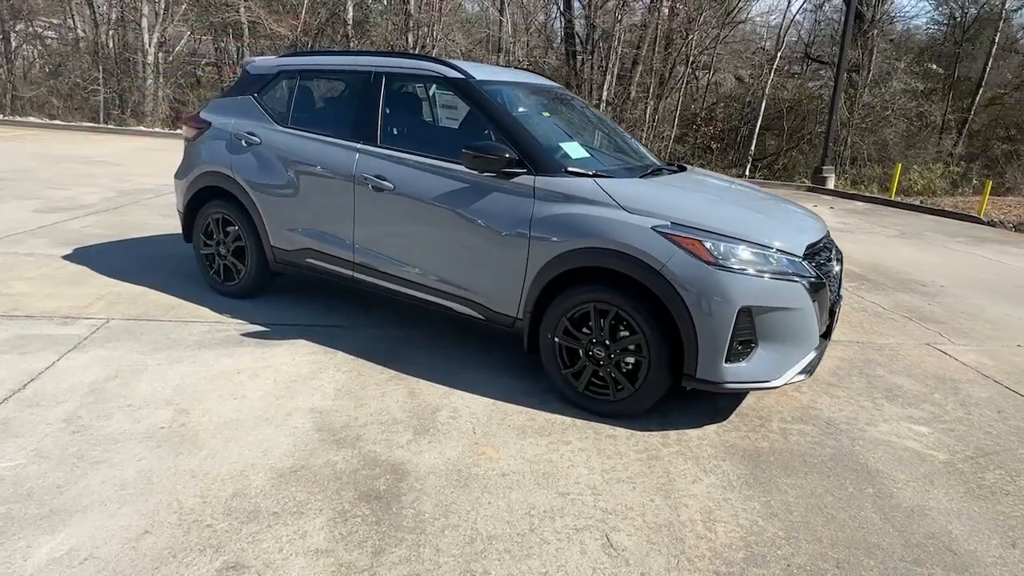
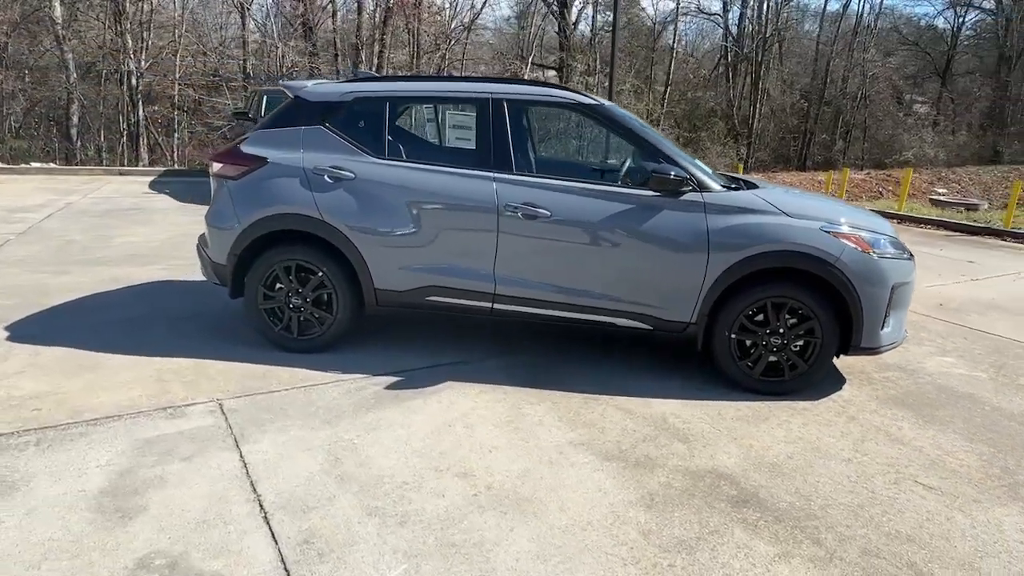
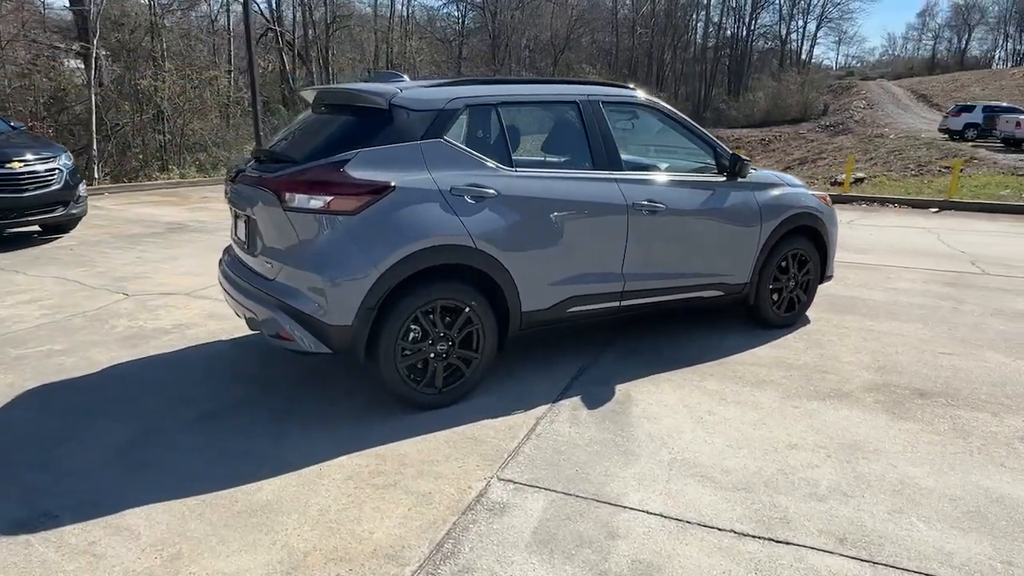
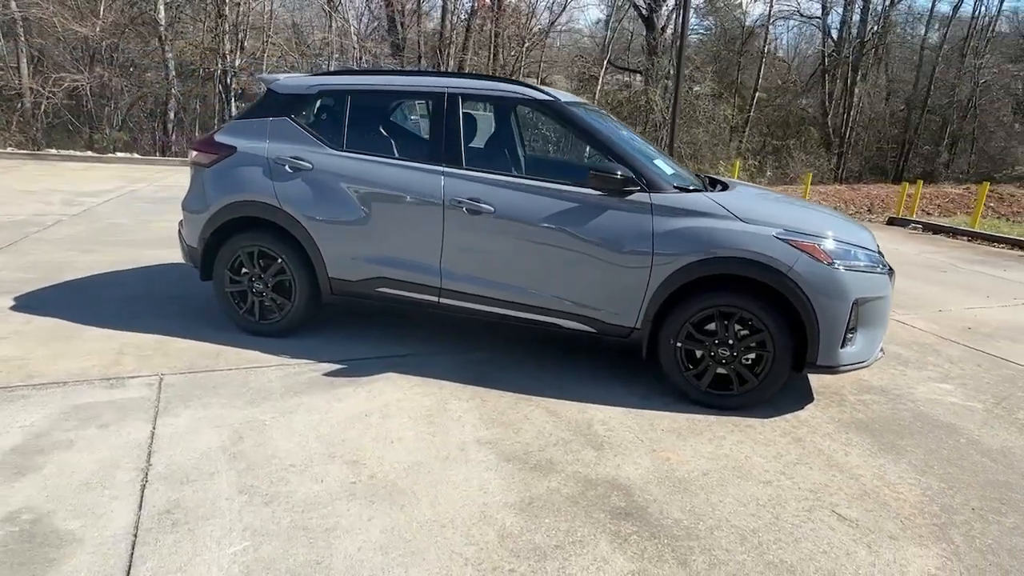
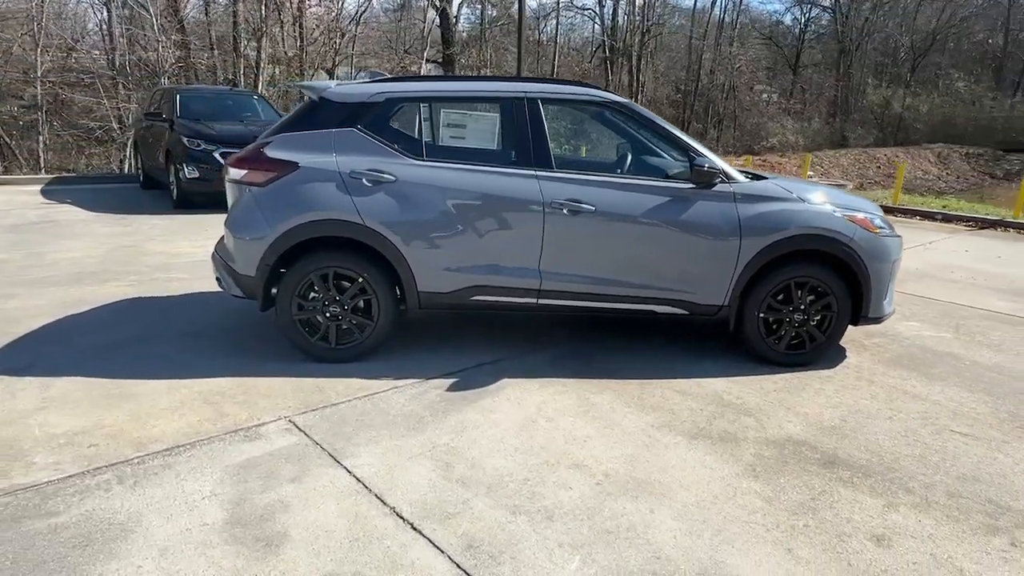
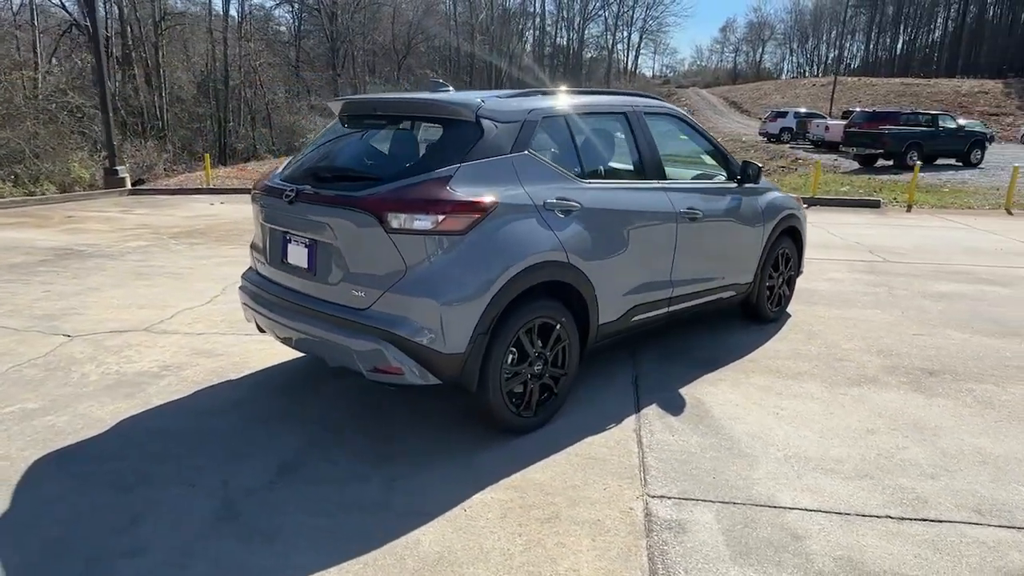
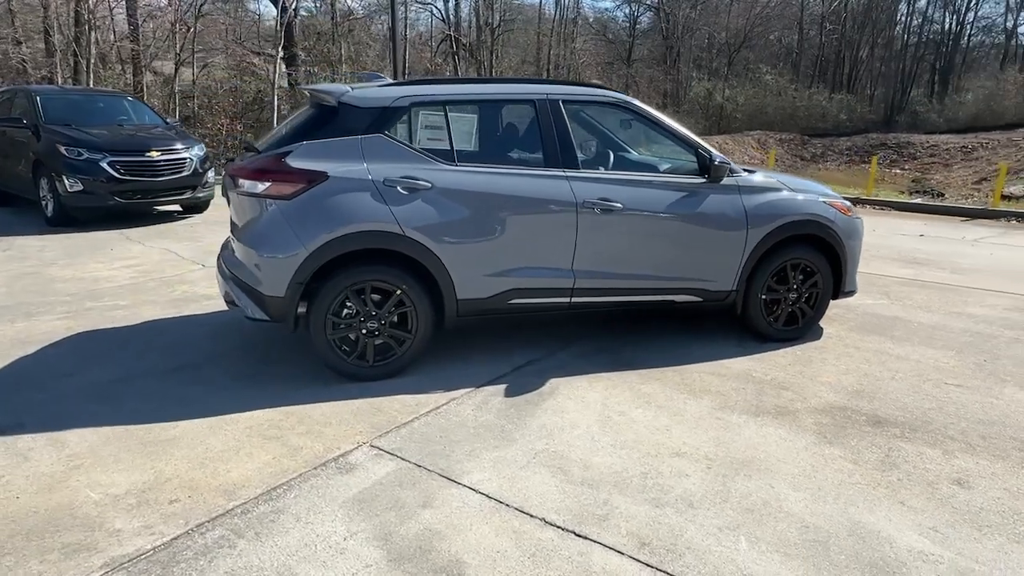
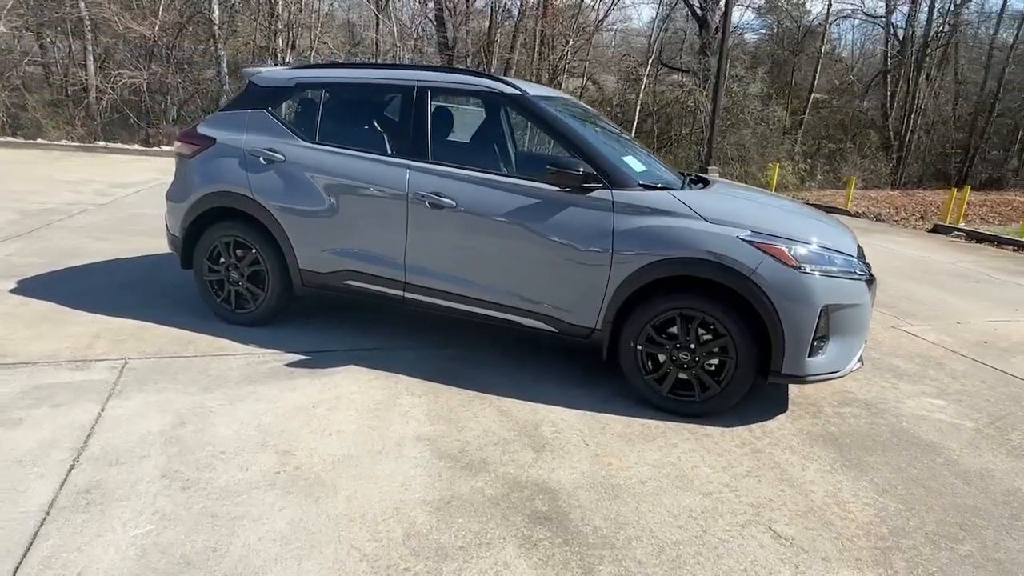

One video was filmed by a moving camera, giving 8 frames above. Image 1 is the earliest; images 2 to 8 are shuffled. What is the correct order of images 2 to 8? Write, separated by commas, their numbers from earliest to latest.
8, 4, 2, 5, 7, 3, 6
